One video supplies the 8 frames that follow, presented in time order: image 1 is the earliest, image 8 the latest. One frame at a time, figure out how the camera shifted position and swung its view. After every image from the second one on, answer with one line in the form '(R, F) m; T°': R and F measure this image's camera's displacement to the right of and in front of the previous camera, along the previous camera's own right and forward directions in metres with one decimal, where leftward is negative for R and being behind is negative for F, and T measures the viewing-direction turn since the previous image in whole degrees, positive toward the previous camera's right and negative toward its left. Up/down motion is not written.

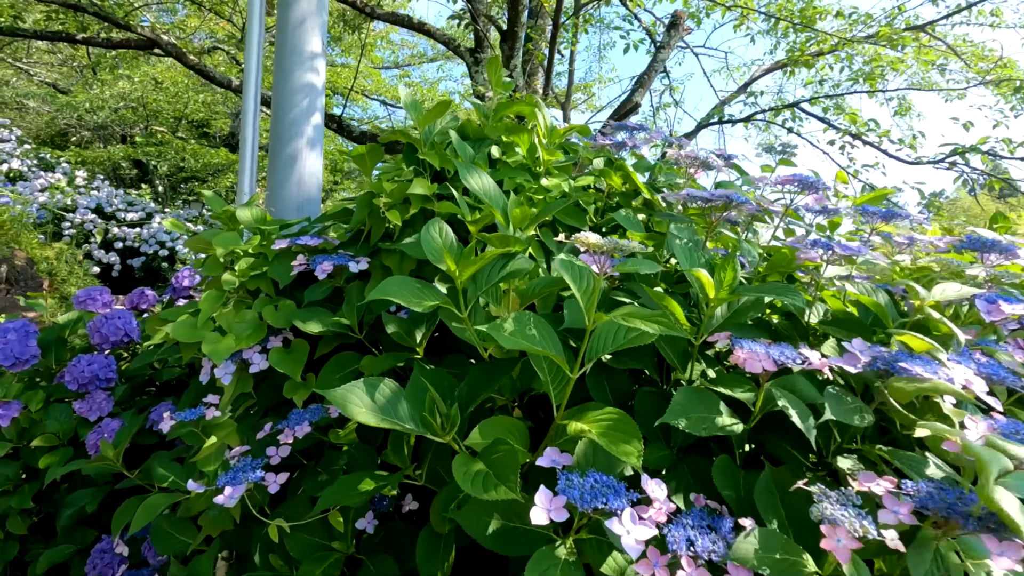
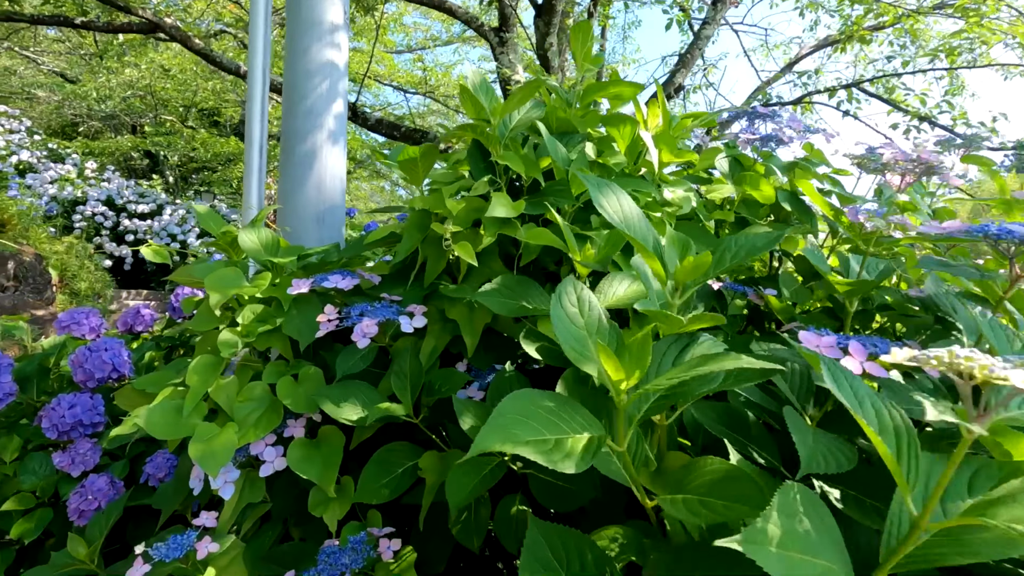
(-0.2, +0.4) m; -1°
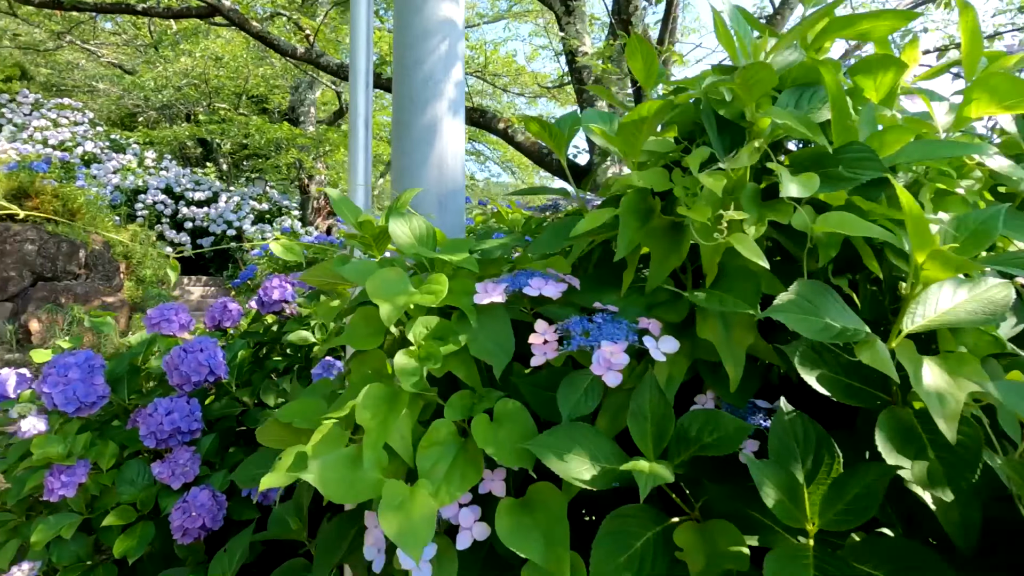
(-0.3, +0.2) m; -4°
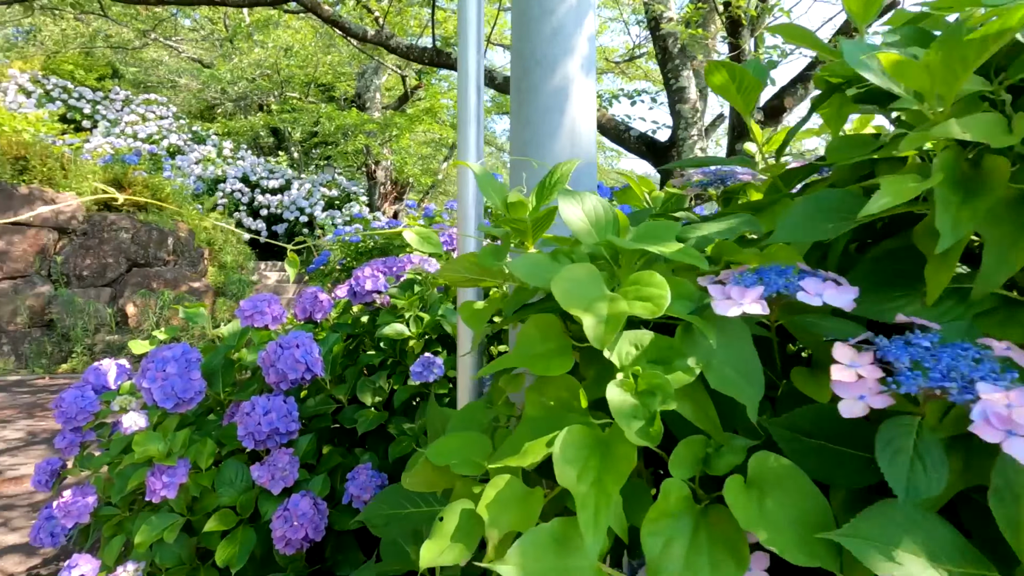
(-0.2, +0.2) m; -6°
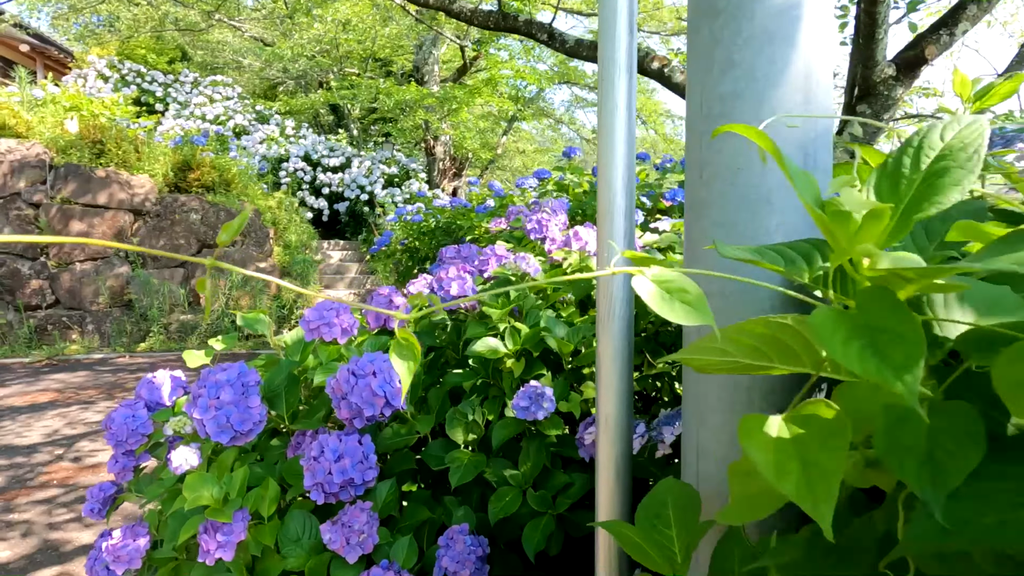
(-0.2, +0.4) m; -6°
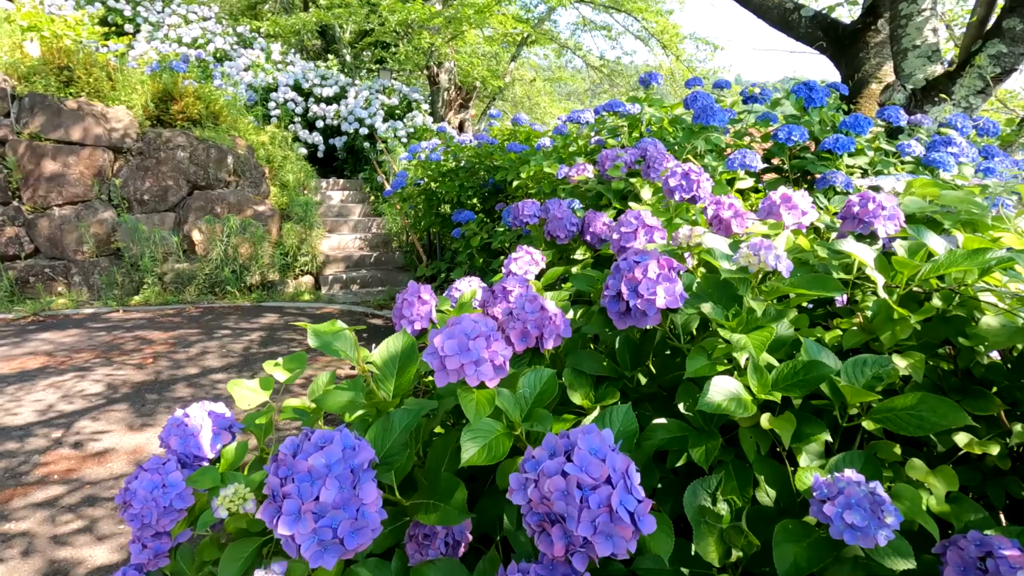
(-0.5, +0.6) m; +1°
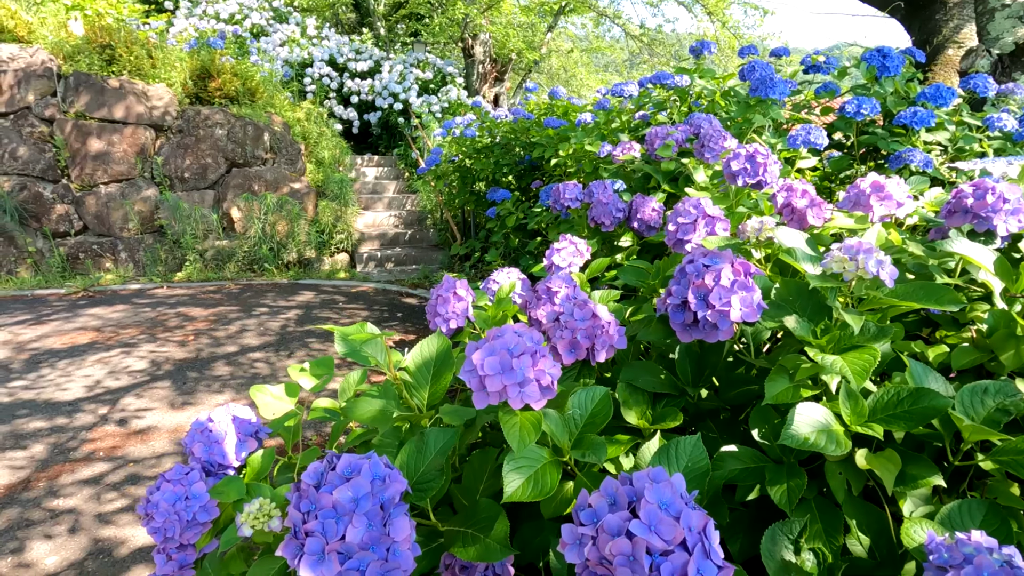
(0.0, +0.1) m; -4°
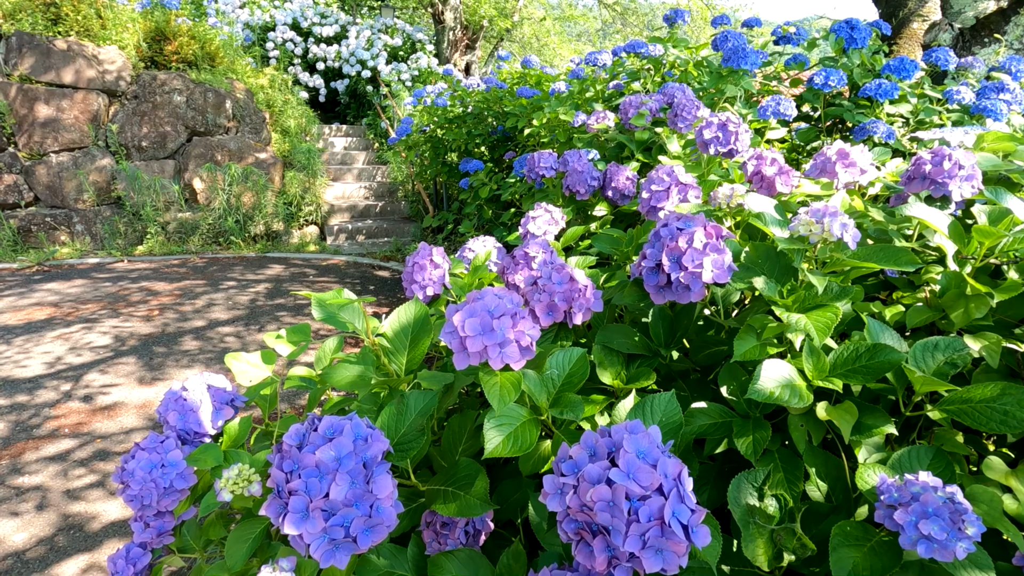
(0.0, 0.0) m; +3°
